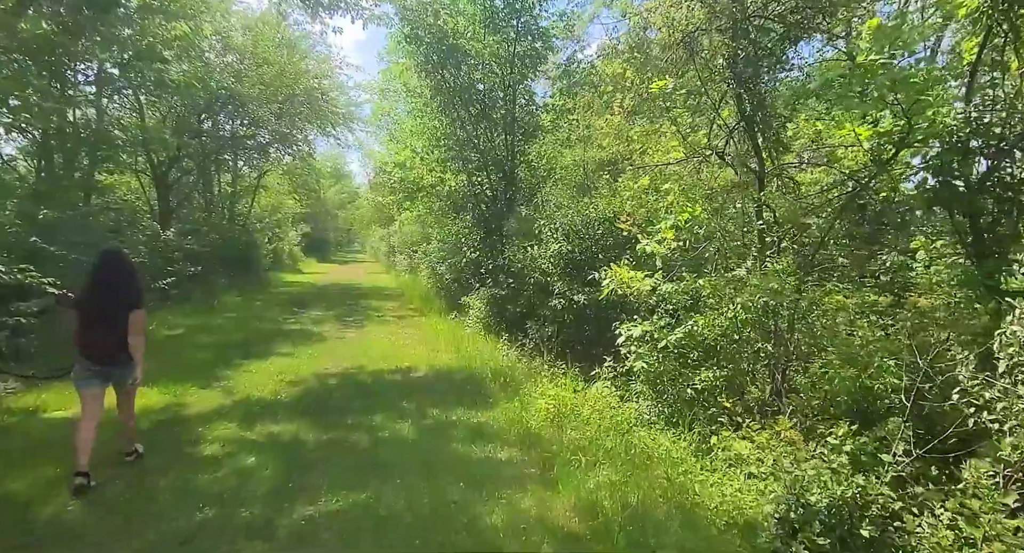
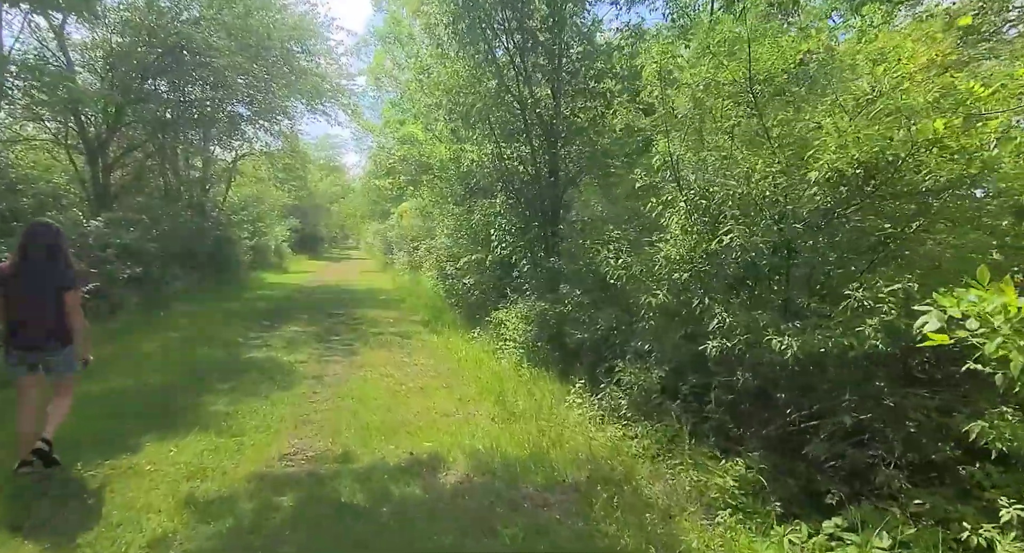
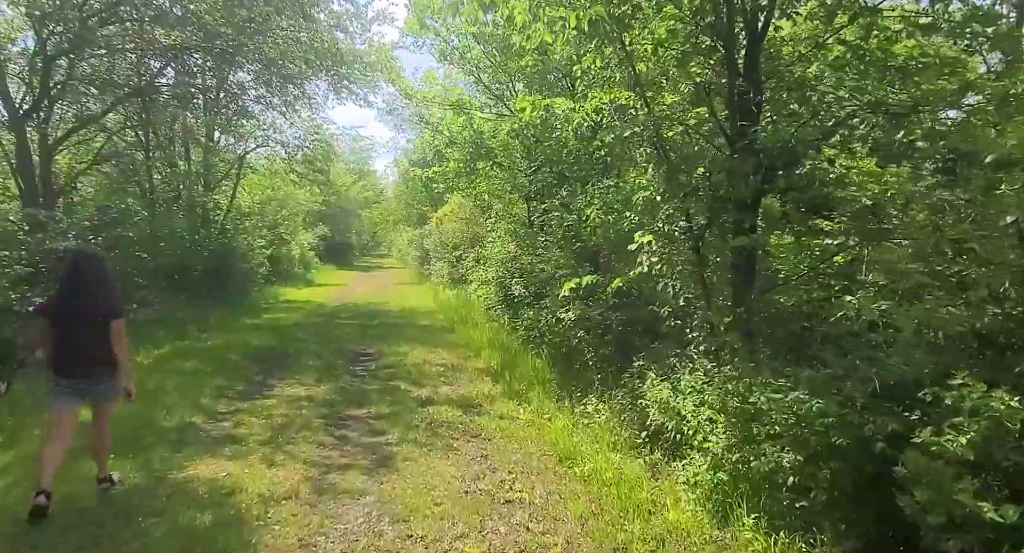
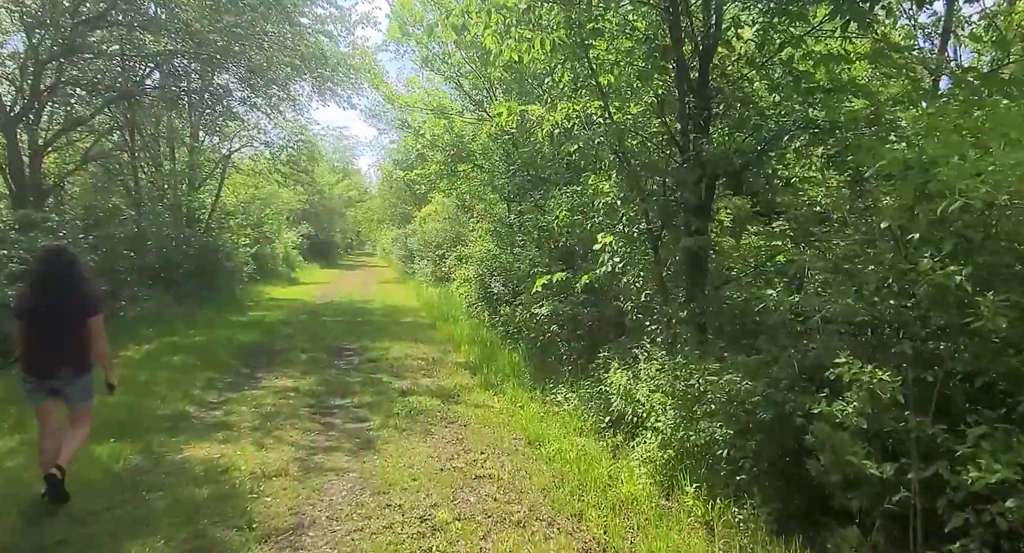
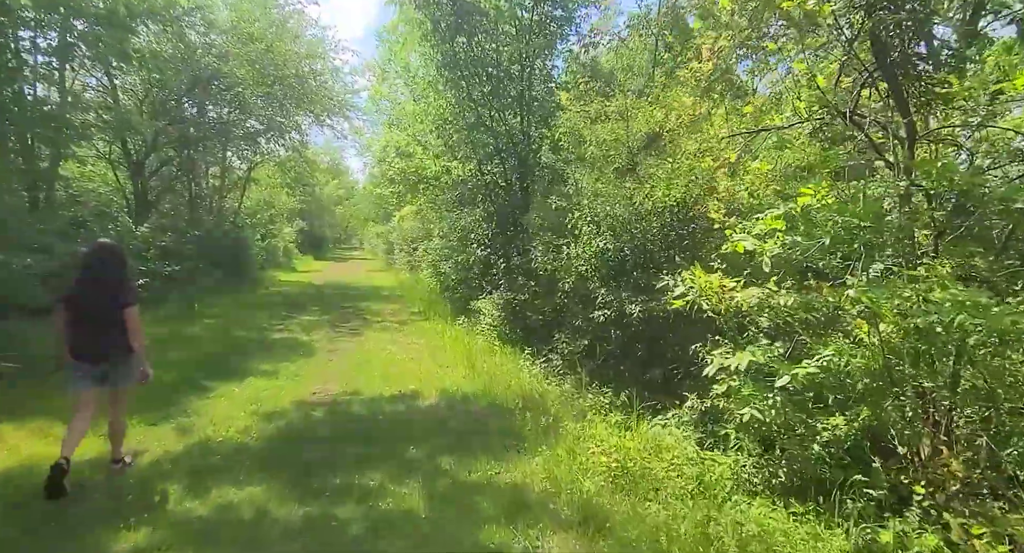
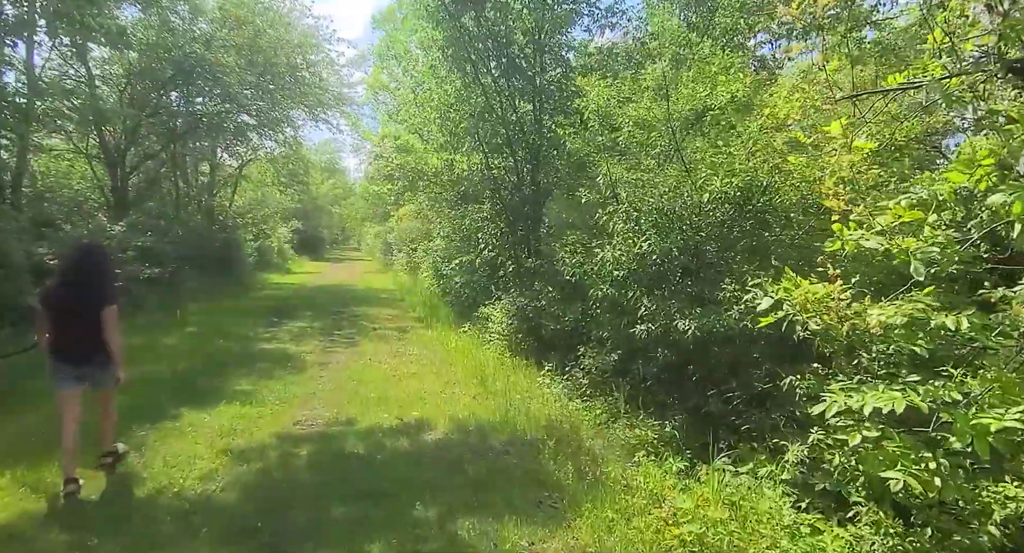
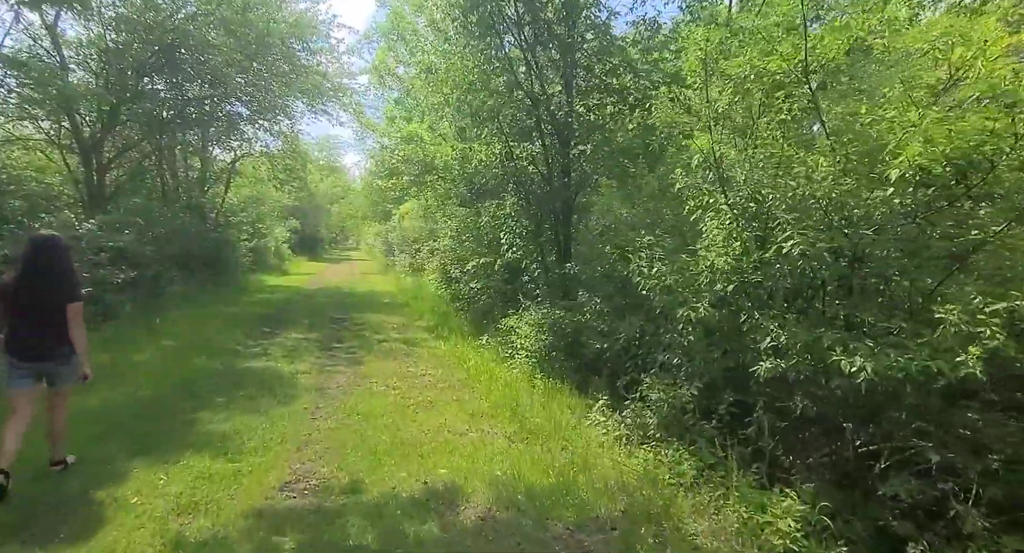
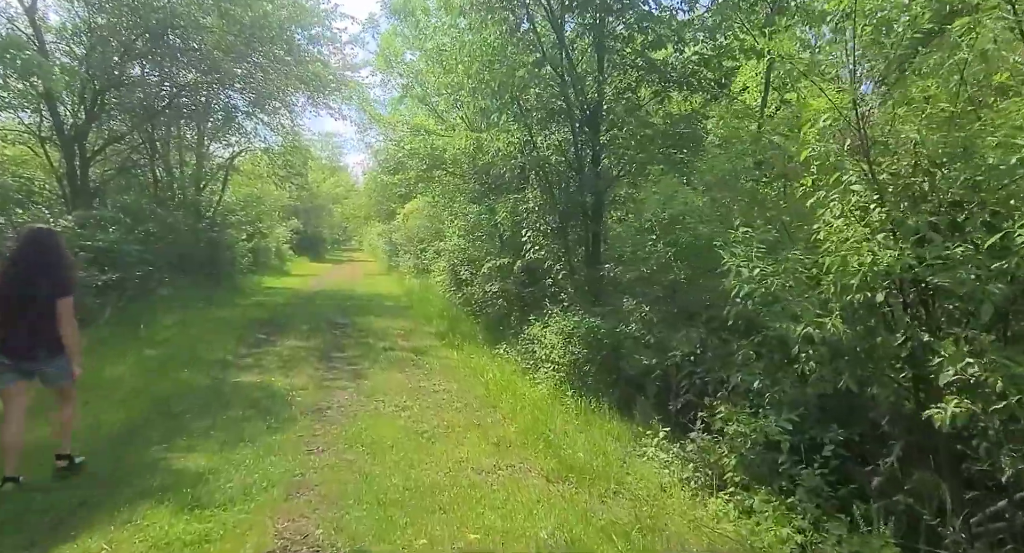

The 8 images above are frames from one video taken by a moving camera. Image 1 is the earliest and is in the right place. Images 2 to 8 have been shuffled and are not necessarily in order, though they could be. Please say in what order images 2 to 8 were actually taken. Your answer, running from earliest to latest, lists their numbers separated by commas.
5, 6, 2, 7, 8, 4, 3
